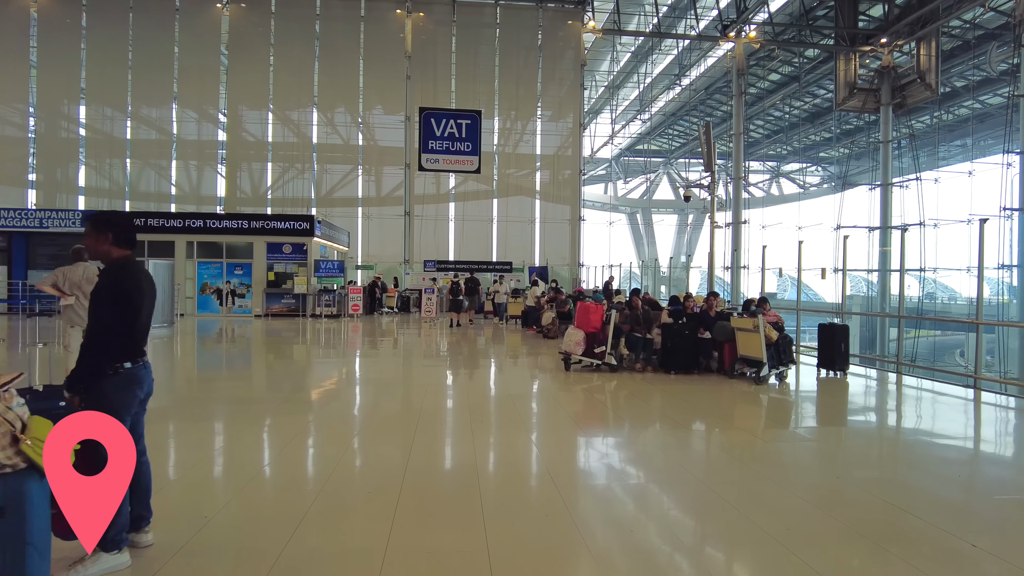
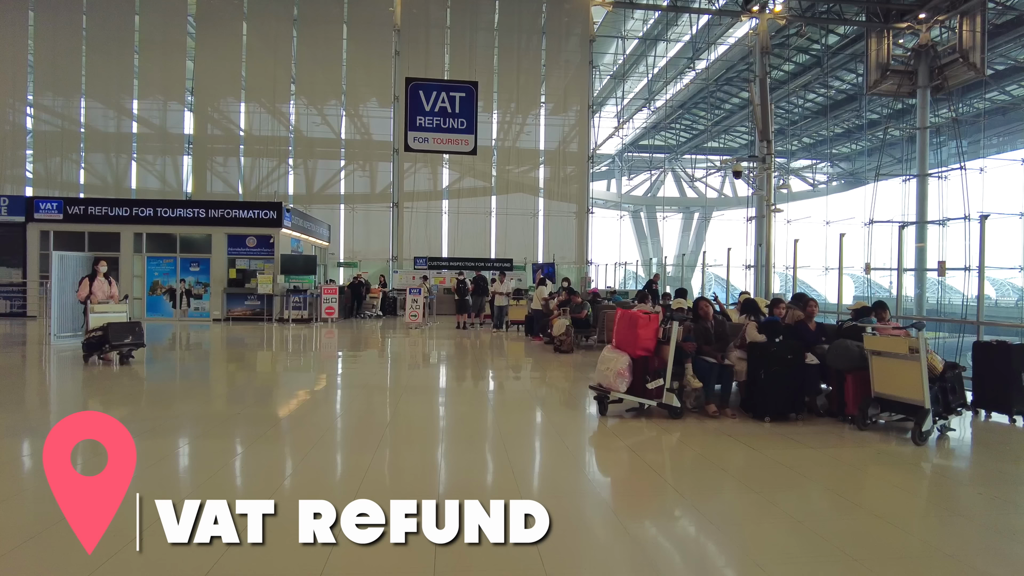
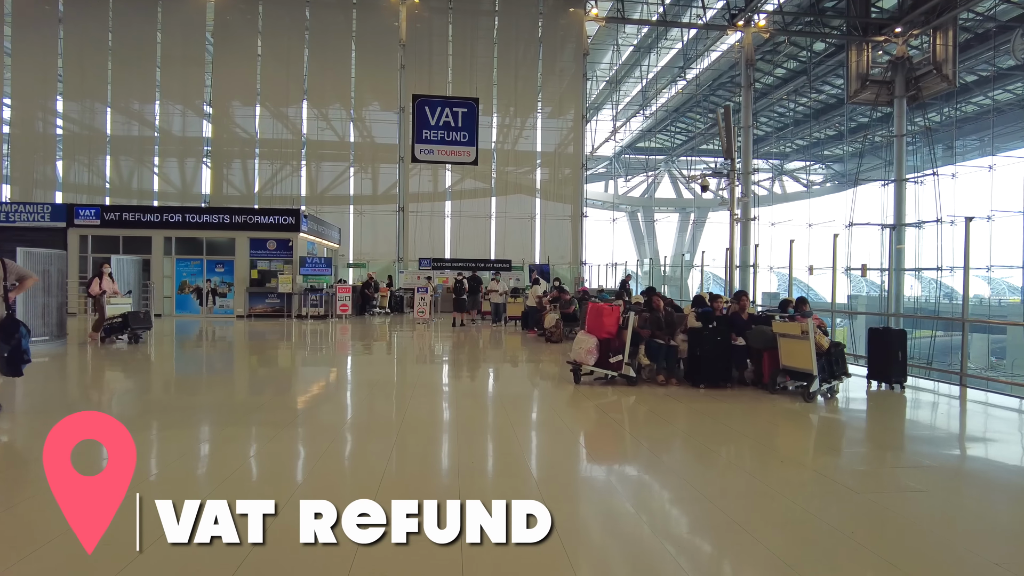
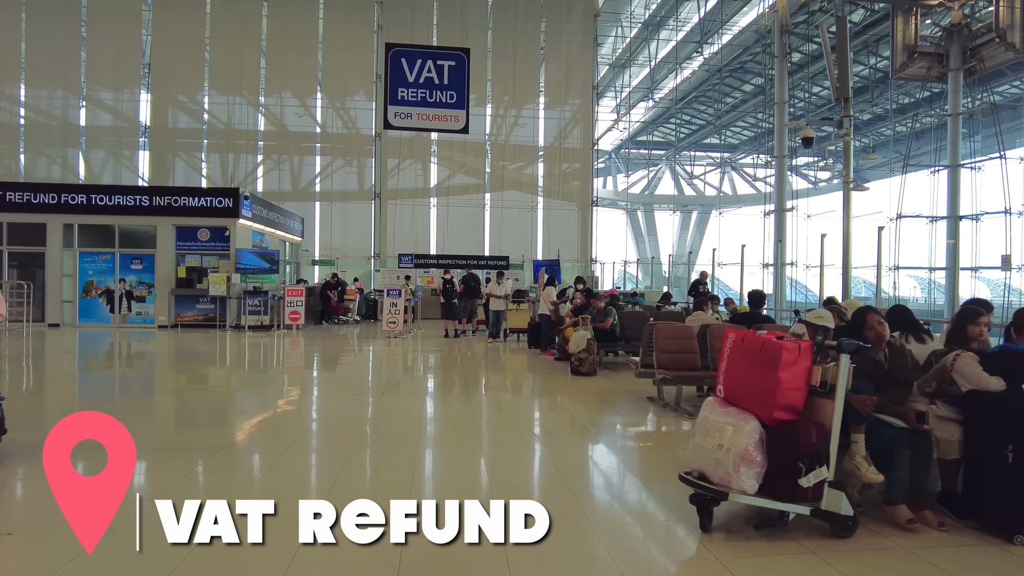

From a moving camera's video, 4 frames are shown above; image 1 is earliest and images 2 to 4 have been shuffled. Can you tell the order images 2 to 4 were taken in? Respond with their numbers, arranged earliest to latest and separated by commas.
3, 2, 4
